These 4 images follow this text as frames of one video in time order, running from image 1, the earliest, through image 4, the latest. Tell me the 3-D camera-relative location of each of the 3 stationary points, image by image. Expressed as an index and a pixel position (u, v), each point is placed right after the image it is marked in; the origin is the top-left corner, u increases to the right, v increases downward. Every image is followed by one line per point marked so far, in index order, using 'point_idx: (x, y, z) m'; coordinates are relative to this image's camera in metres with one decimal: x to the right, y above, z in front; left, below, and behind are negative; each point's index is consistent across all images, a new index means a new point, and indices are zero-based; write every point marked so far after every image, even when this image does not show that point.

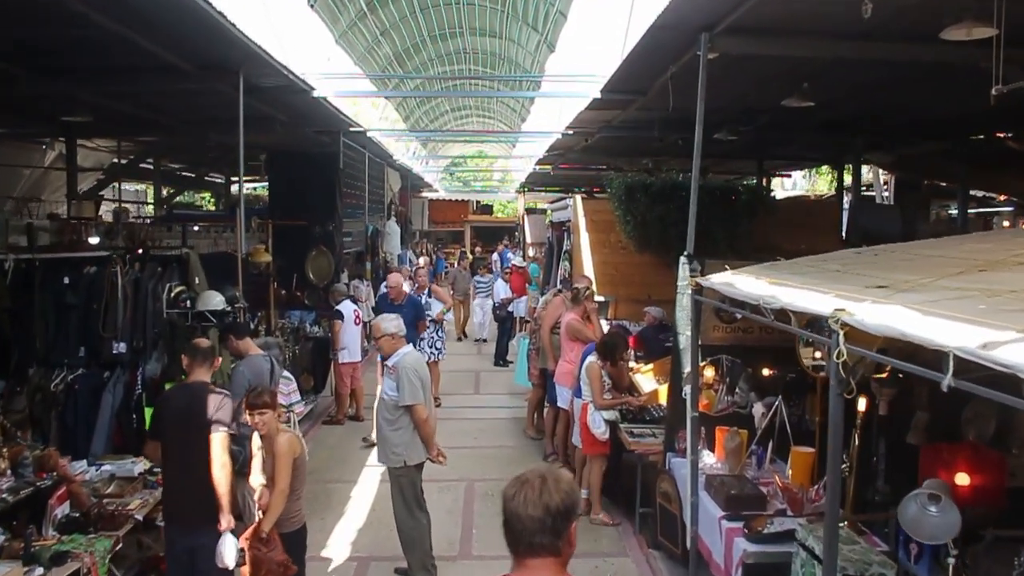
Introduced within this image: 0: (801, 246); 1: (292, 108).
0: (+3.4, +0.5, +9.7) m
1: (-2.3, +1.9, +8.9) m
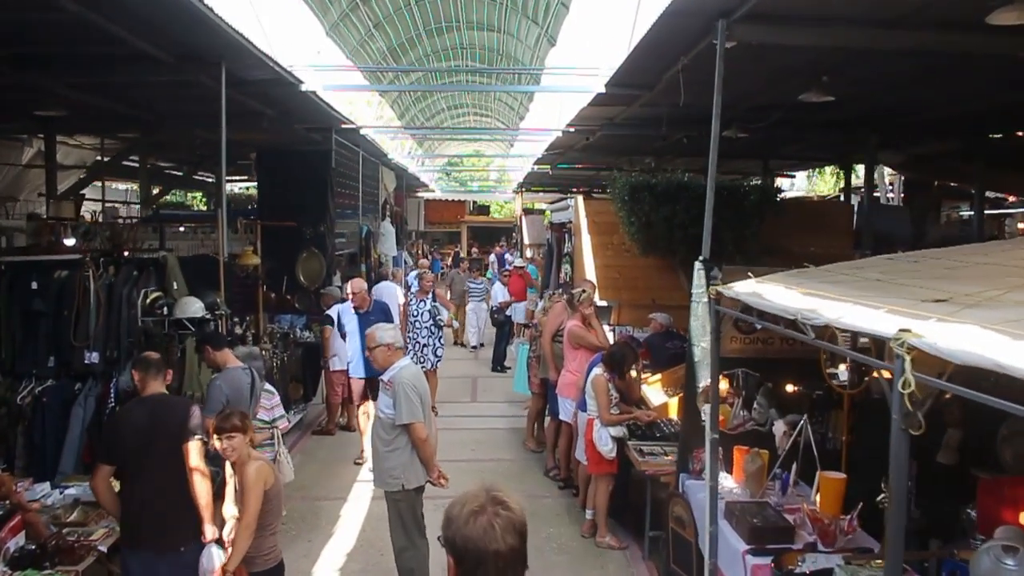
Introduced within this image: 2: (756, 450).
0: (+3.3, +0.4, +9.4) m
1: (-2.3, +1.9, +8.5) m
2: (+1.3, -0.9, +4.5) m
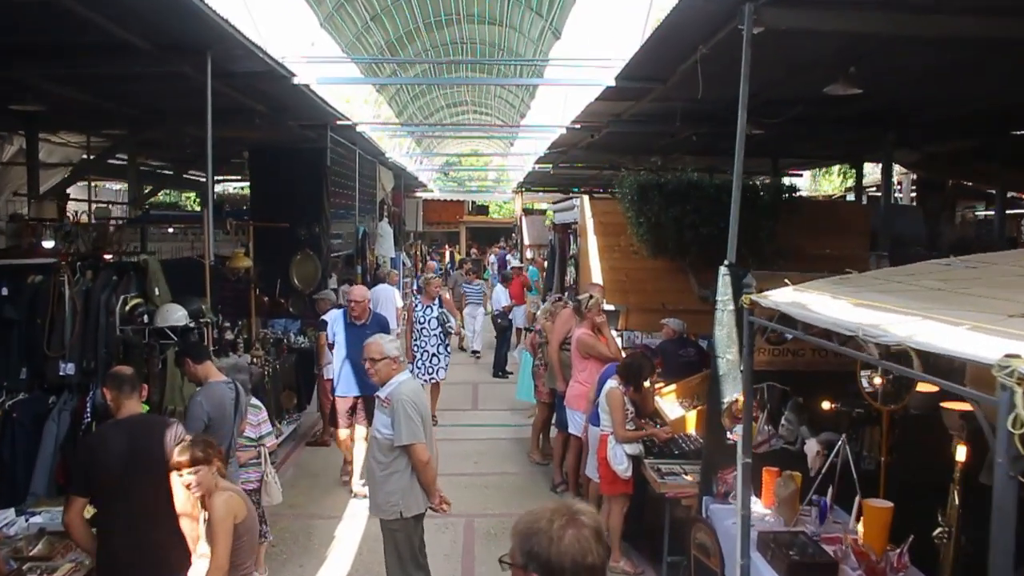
0: (+3.4, +0.4, +9.0) m
1: (-2.3, +1.8, +8.1) m
2: (+1.3, -0.9, +4.1) m
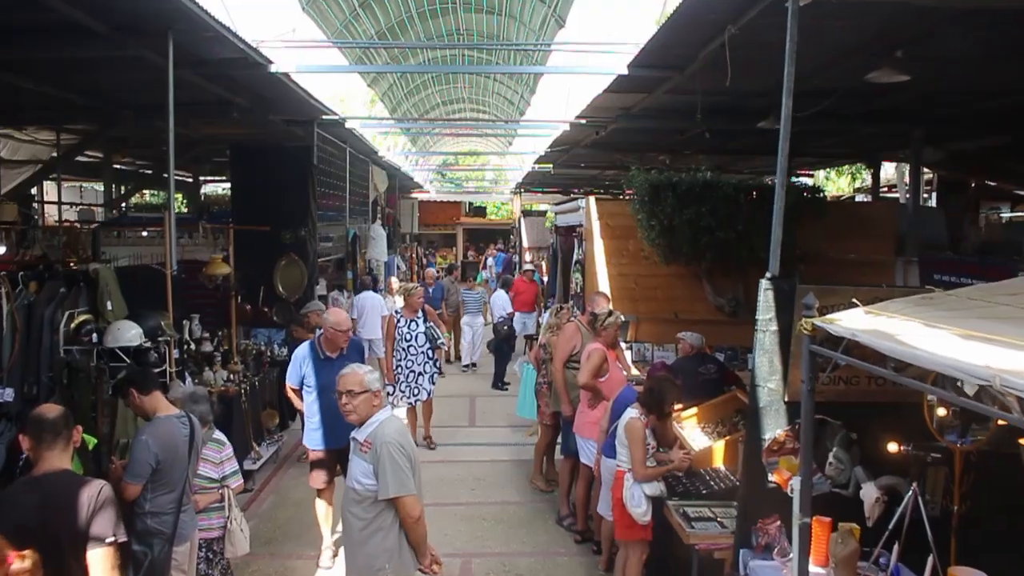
0: (+3.4, +0.3, +8.3) m
1: (-2.3, +1.7, +7.4) m
2: (+1.4, -1.0, +3.4) m
